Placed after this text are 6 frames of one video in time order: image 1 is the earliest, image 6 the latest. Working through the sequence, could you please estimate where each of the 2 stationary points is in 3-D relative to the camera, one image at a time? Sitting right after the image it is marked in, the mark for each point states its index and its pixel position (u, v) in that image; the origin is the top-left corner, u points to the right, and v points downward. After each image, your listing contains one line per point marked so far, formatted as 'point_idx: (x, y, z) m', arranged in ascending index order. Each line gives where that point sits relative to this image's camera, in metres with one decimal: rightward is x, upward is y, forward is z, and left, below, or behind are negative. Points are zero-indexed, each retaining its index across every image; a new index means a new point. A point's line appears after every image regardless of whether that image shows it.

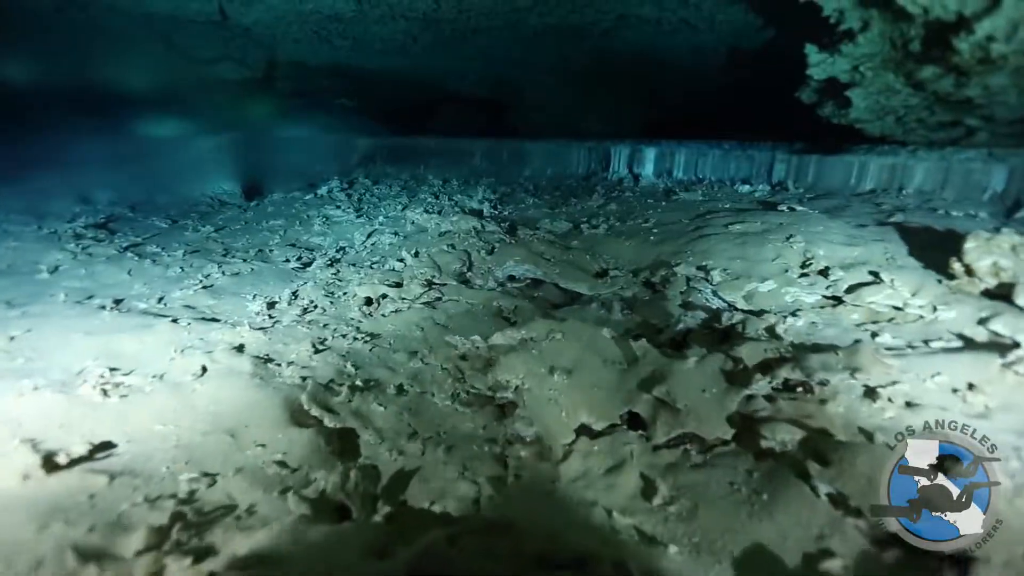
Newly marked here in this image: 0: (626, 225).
0: (+0.9, +0.5, +3.9) m
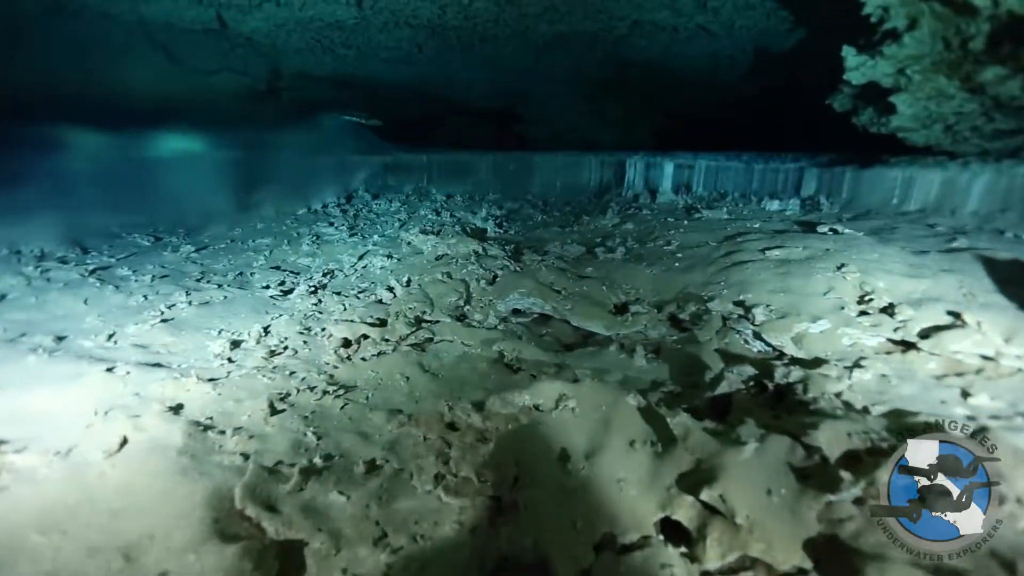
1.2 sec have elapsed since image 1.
0: (+0.9, +0.3, +3.5) m
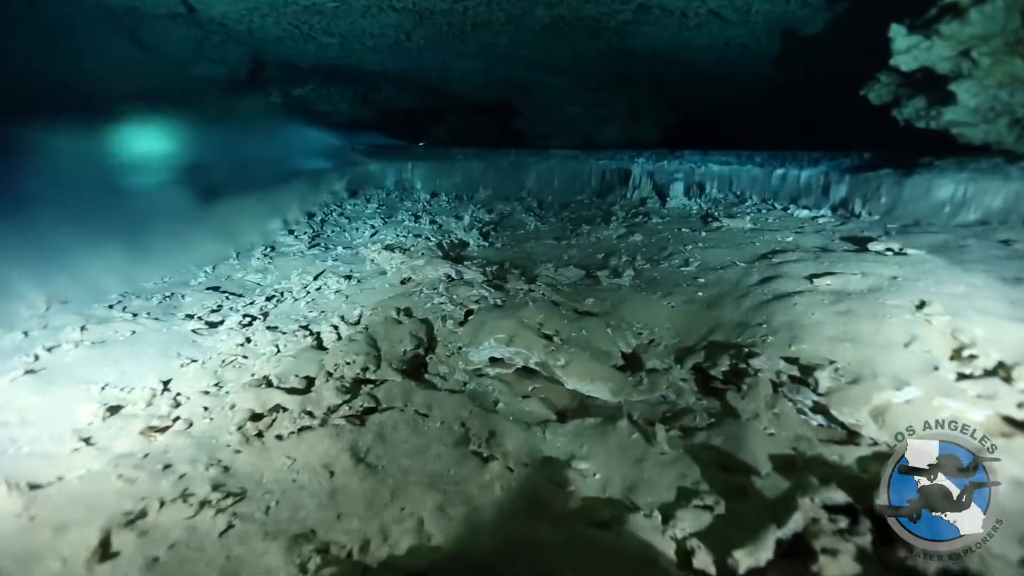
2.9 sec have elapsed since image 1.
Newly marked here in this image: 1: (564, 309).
0: (+0.8, +0.1, +2.8) m
1: (+0.2, -0.1, +2.3) m
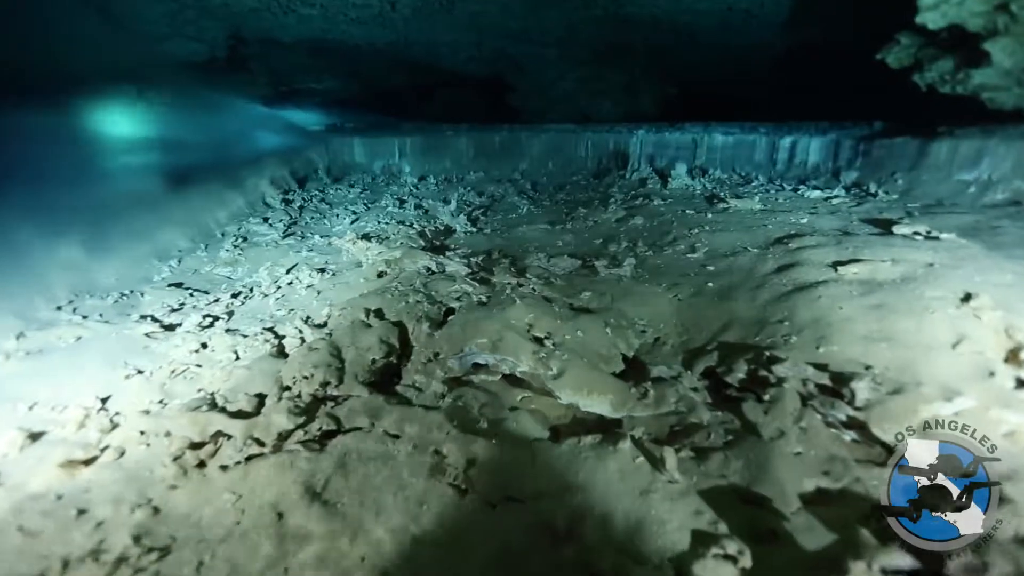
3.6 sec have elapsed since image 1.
0: (+0.8, +0.2, +2.6) m
1: (+0.2, -0.1, +2.0) m
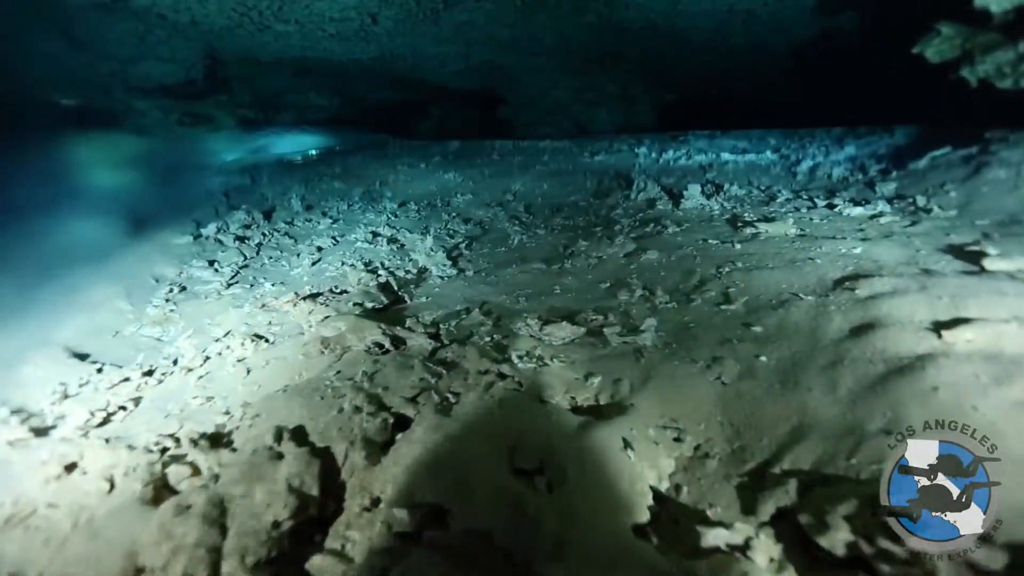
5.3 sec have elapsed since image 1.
0: (+0.7, -0.1, +2.0) m
1: (+0.1, -0.3, +1.4) m
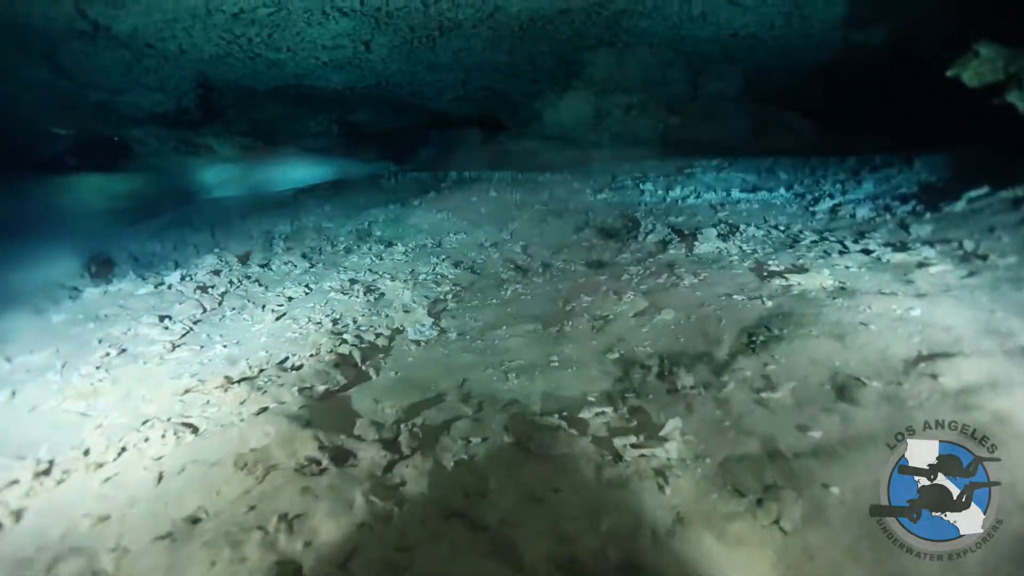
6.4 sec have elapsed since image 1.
0: (+0.7, -0.3, +1.6) m
1: (+0.1, -0.6, +1.0) m
